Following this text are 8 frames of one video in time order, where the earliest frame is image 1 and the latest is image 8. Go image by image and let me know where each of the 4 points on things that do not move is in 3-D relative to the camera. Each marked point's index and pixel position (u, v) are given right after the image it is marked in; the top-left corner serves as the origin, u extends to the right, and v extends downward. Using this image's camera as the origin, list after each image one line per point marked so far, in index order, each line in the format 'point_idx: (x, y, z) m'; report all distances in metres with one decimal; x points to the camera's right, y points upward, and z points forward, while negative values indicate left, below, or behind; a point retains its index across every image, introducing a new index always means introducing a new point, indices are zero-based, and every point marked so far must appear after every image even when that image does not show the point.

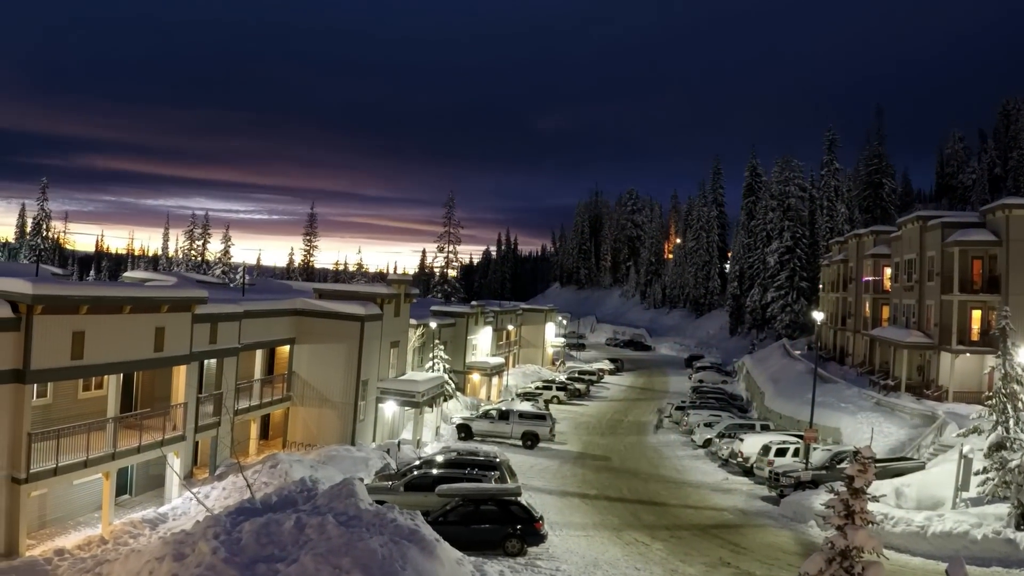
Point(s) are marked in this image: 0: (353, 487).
0: (-3.7, -4.6, +17.5) m
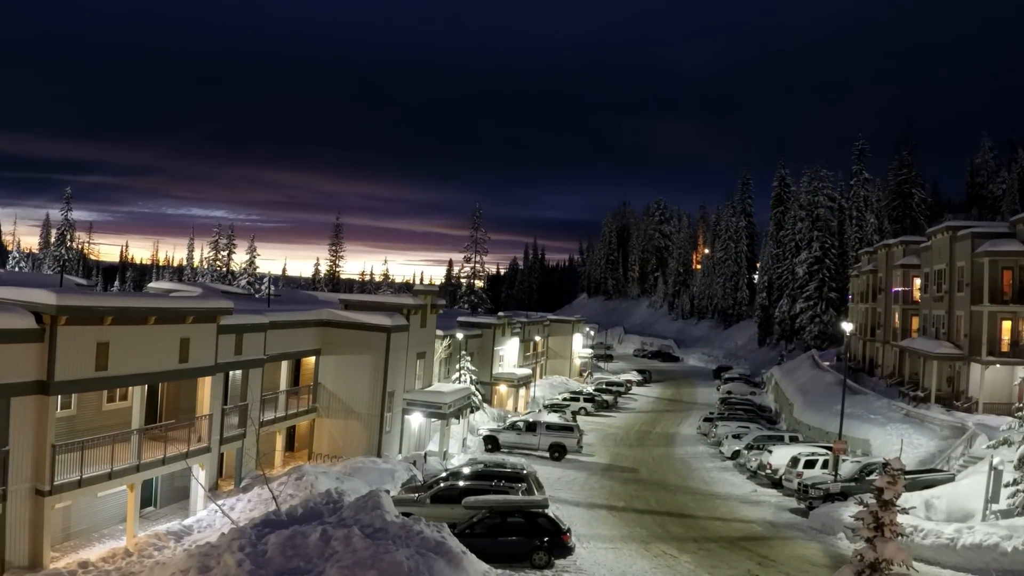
0: (-3.1, -4.9, +17.2) m
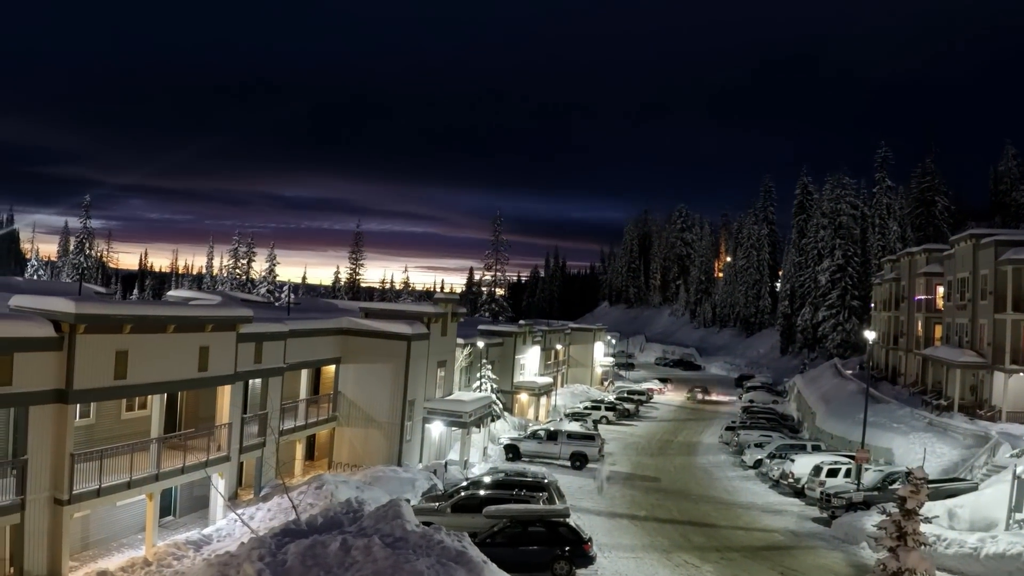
0: (-2.6, -5.1, +16.9) m
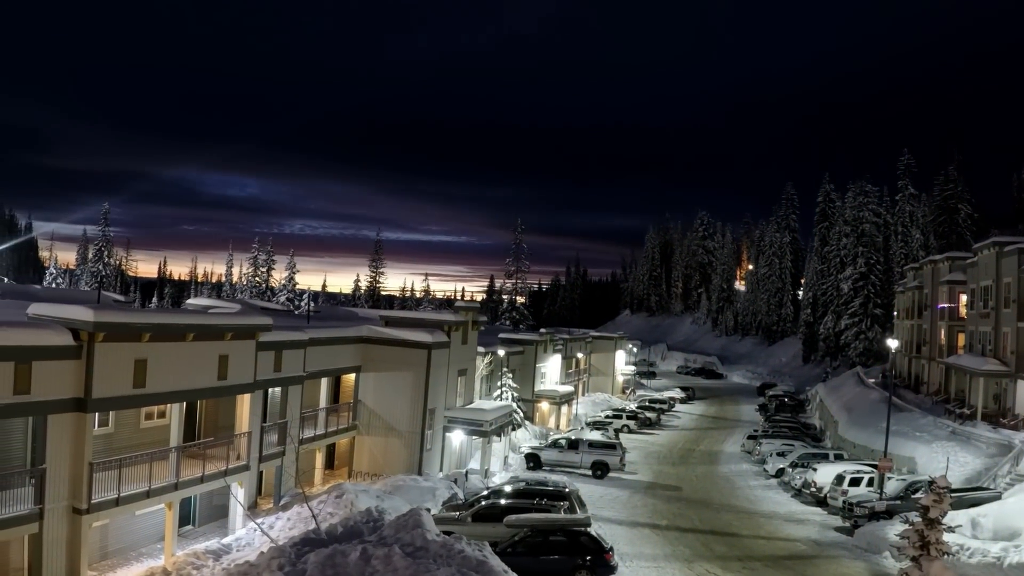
0: (-2.1, -5.3, +16.6) m
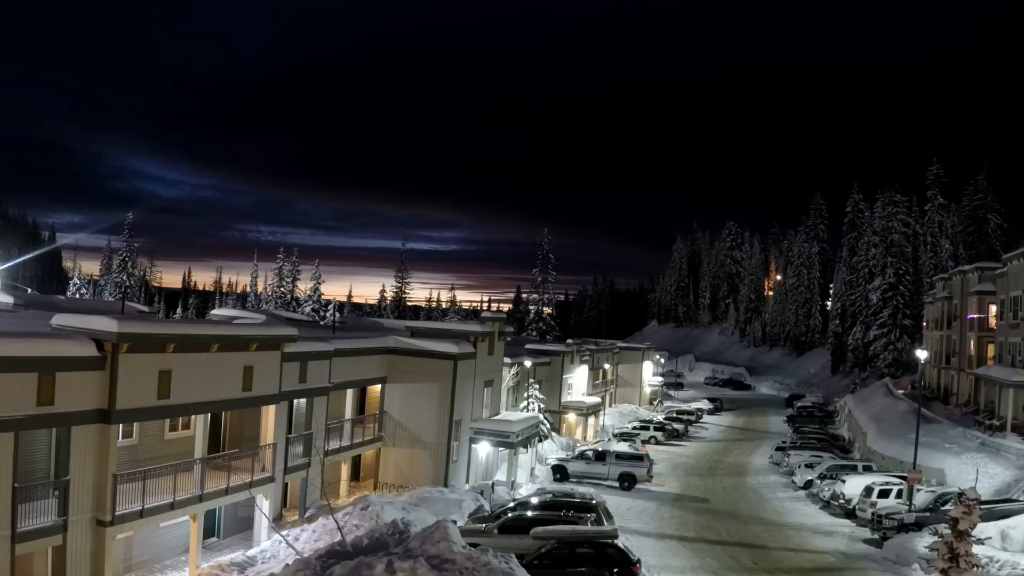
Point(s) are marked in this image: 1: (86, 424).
0: (-1.5, -5.5, +16.2) m
1: (-8.9, -2.8, +15.1) m
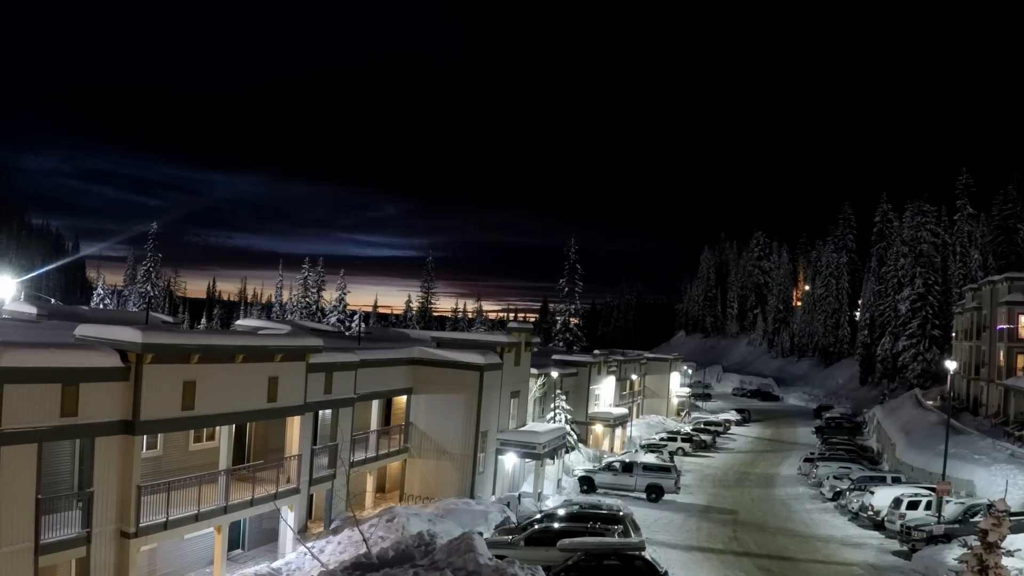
0: (-1.0, -5.7, +15.8) m
1: (-8.3, -3.0, +15.1) m
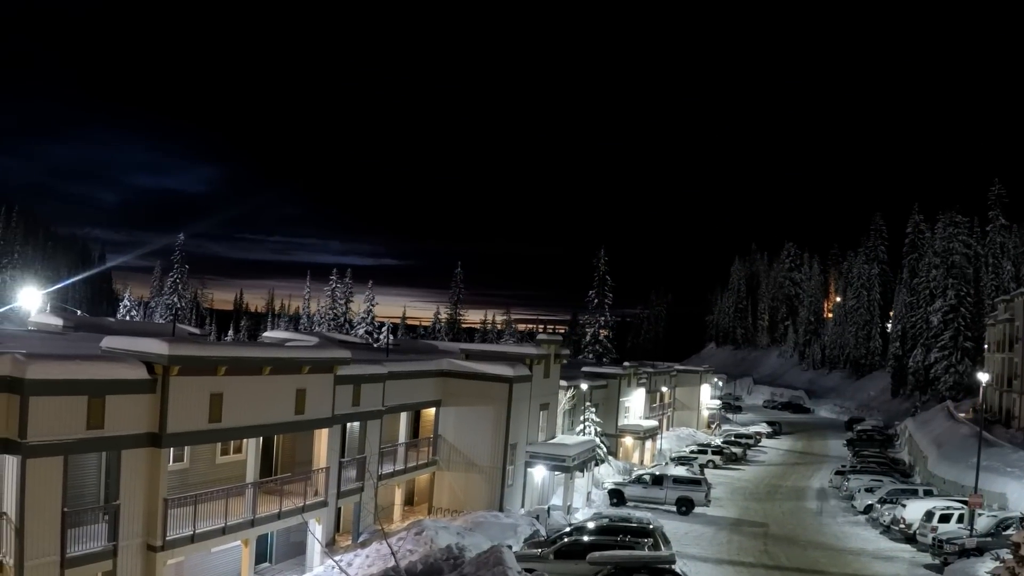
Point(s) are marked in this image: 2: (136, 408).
0: (-0.3, -6.0, +15.3) m
1: (-7.7, -3.3, +14.9) m
2: (-7.7, -2.4, +14.9) m
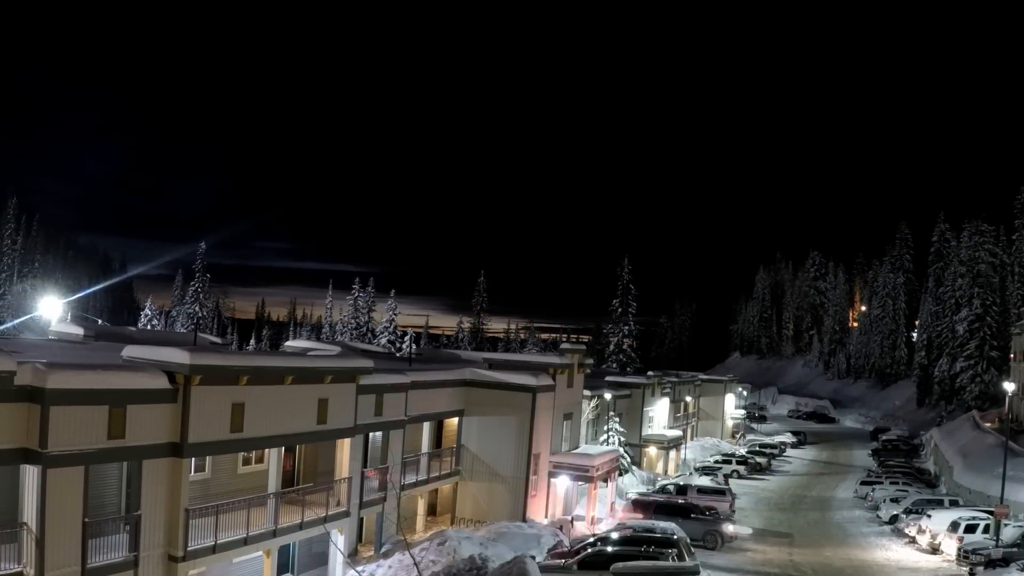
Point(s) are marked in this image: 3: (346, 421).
0: (+0.2, -6.1, +15.0) m
1: (-7.2, -3.5, +14.8) m
2: (-7.2, -2.6, +14.8) m
3: (-4.5, -3.6, +19.6) m
